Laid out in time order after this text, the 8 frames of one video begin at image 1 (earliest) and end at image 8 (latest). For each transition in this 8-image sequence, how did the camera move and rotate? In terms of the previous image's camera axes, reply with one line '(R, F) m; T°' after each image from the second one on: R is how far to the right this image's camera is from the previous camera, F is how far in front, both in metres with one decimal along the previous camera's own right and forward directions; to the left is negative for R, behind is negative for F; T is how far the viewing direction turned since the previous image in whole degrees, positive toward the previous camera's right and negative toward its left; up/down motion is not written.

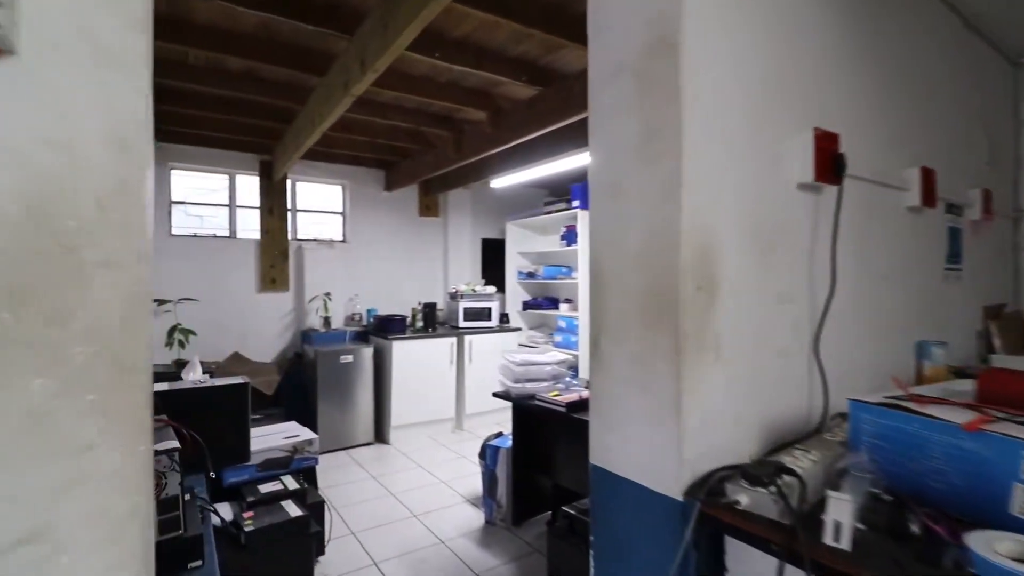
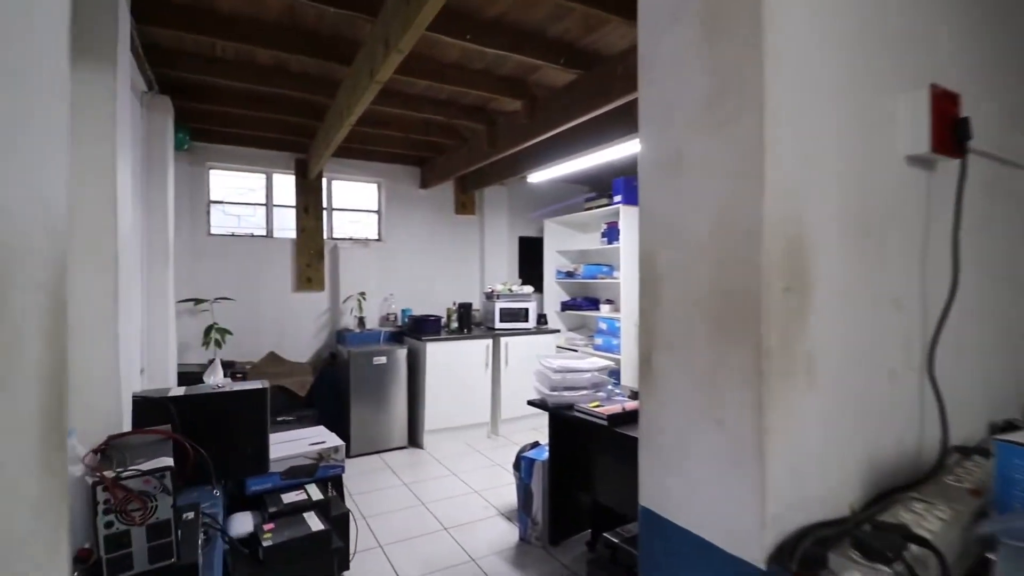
(0.0, +0.2) m; -4°
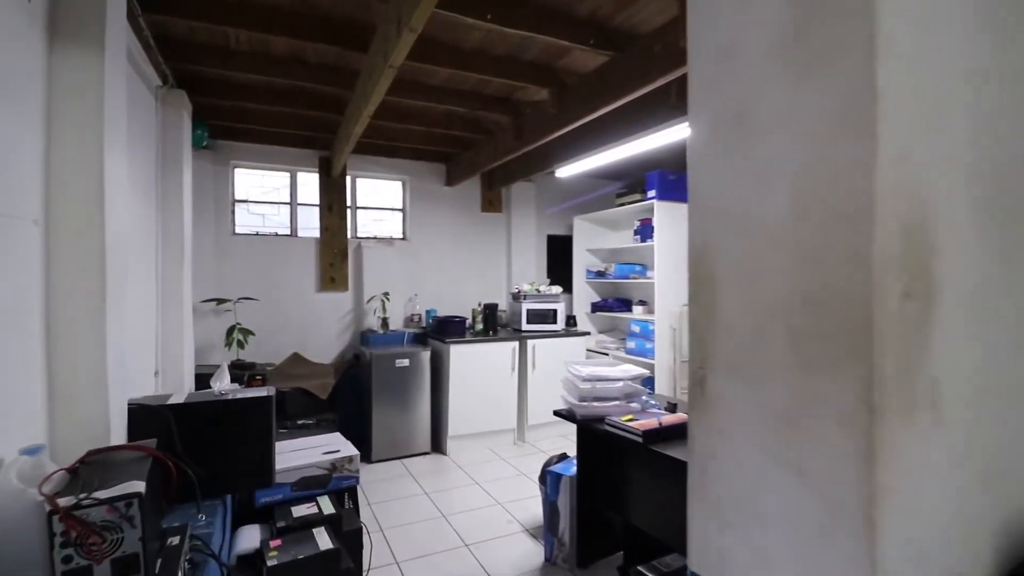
(0.0, +0.2) m; -3°
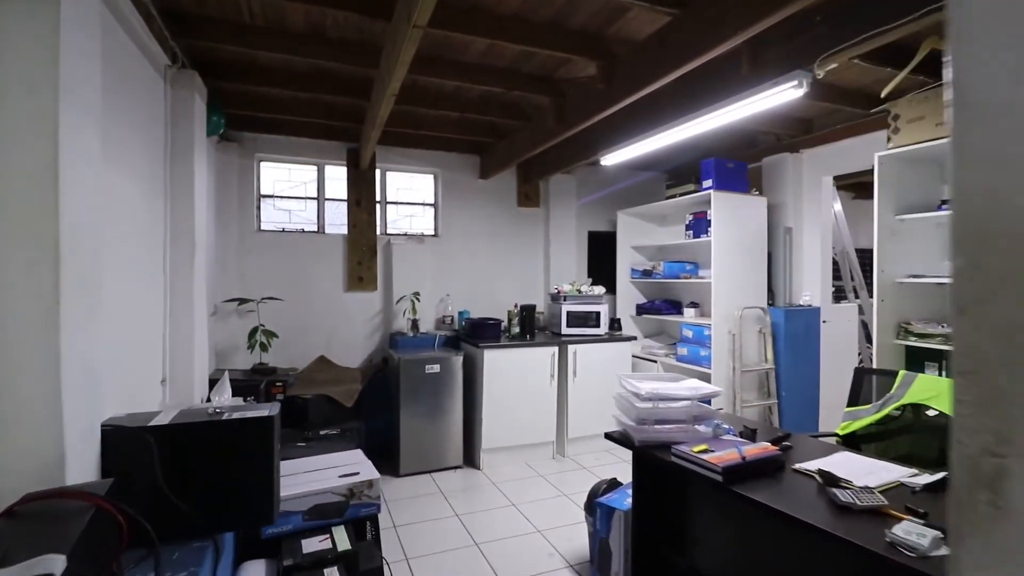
(0.0, +0.3) m; -4°
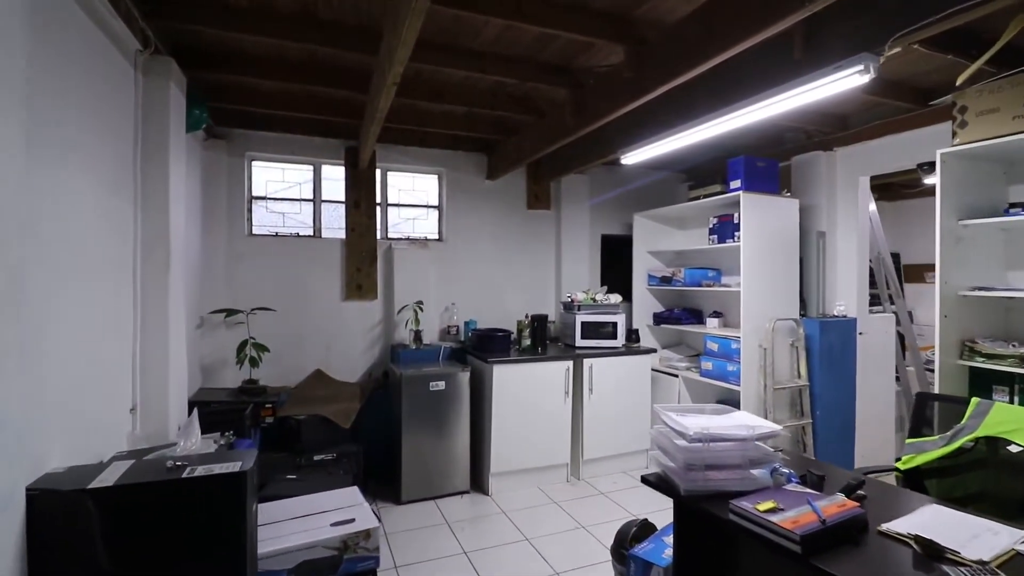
(-0.1, +0.3) m; 0°
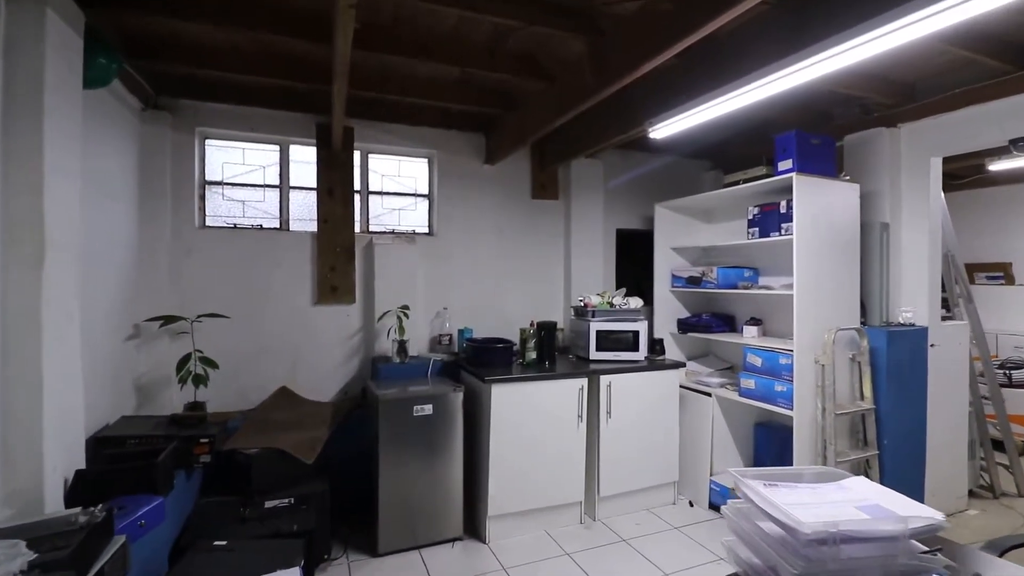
(0.0, +0.6) m; 0°
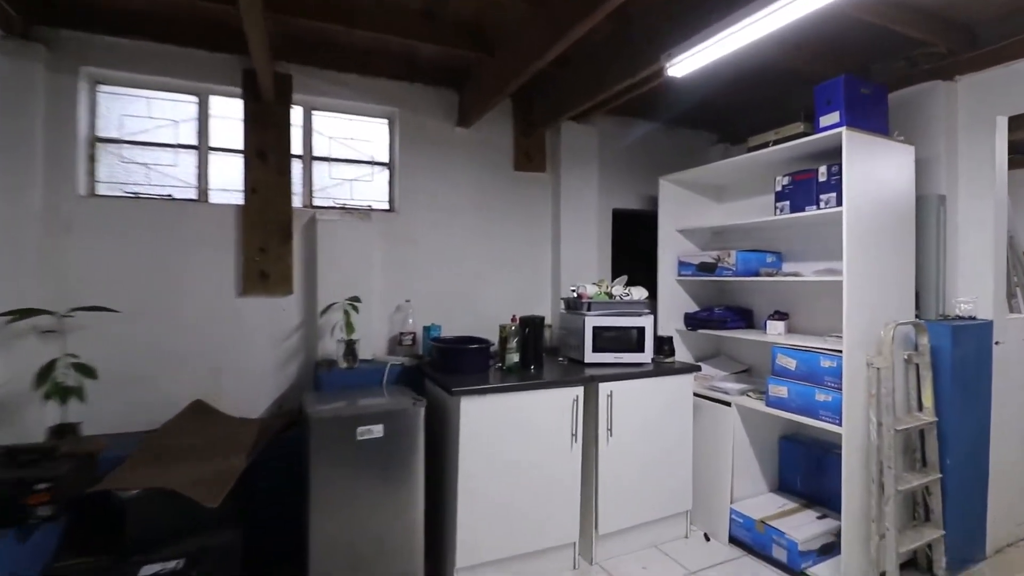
(0.0, +0.6) m; +2°
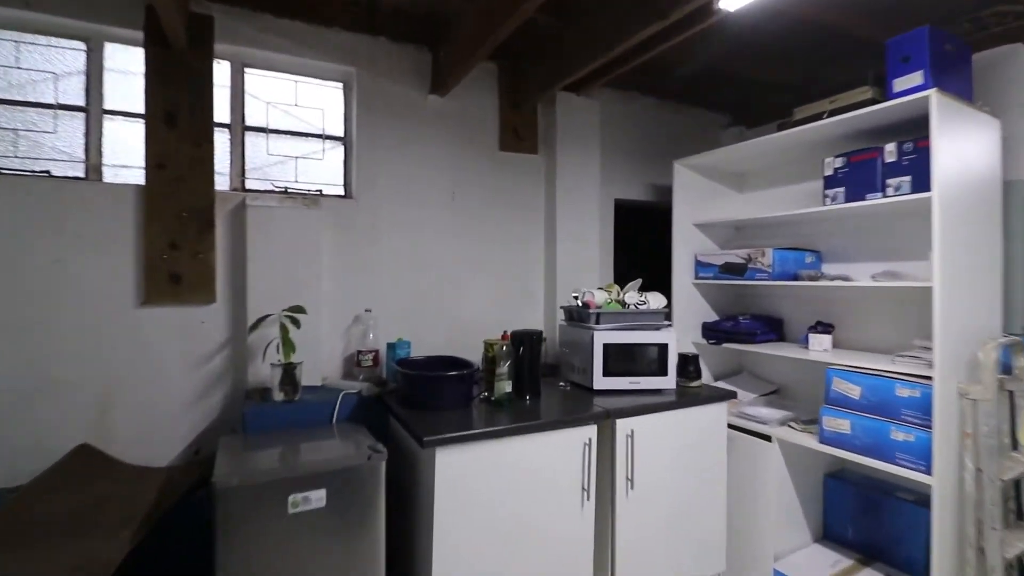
(-0.1, +0.6) m; +3°
